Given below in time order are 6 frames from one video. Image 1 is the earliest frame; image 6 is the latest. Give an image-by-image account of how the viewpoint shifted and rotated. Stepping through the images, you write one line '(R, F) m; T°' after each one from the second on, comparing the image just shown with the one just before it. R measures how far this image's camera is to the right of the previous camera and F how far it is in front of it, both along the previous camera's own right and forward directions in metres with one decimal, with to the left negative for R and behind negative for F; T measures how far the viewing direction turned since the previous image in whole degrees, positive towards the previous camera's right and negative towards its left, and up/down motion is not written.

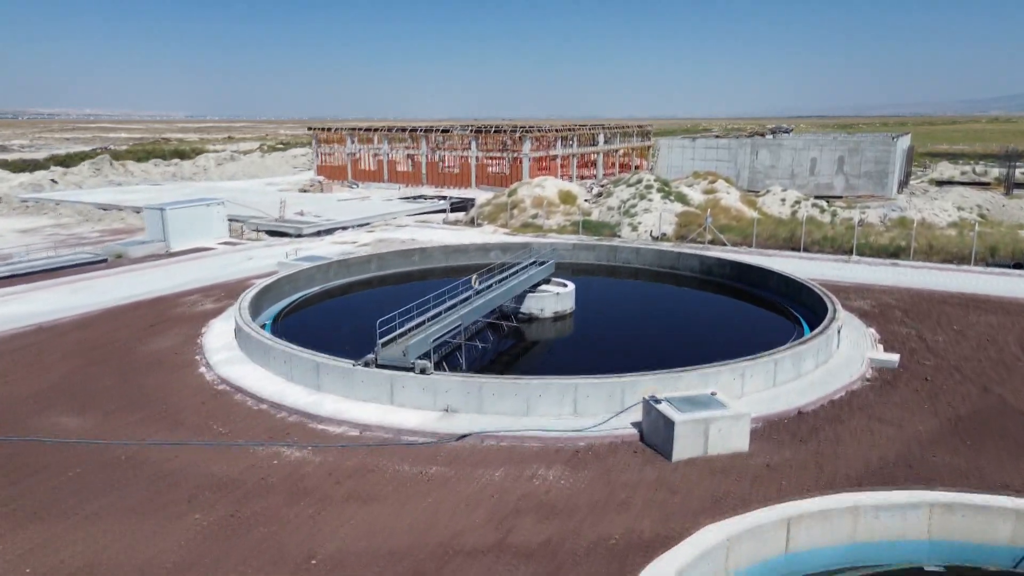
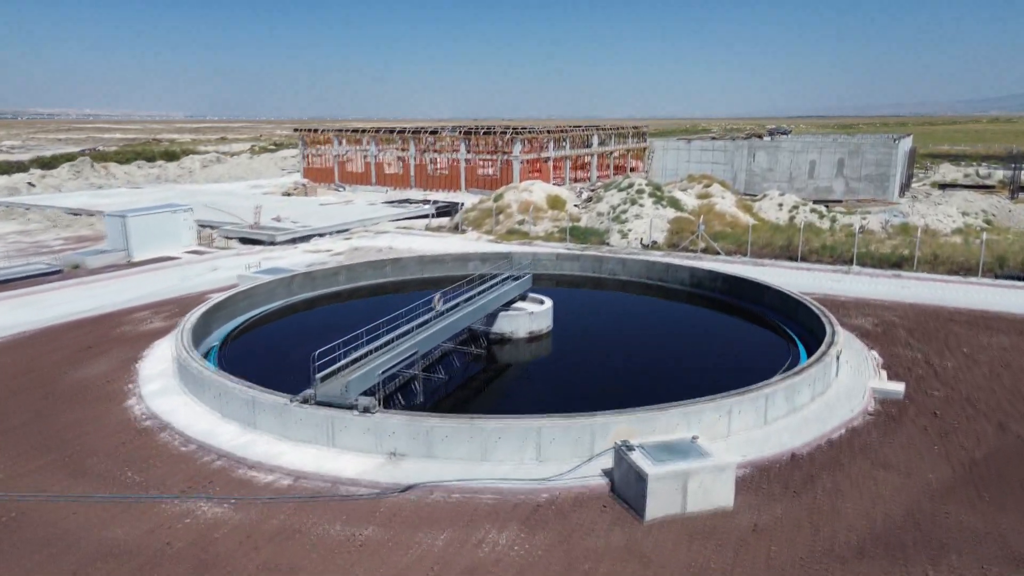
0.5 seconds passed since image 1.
(+0.5, +1.2) m; 0°
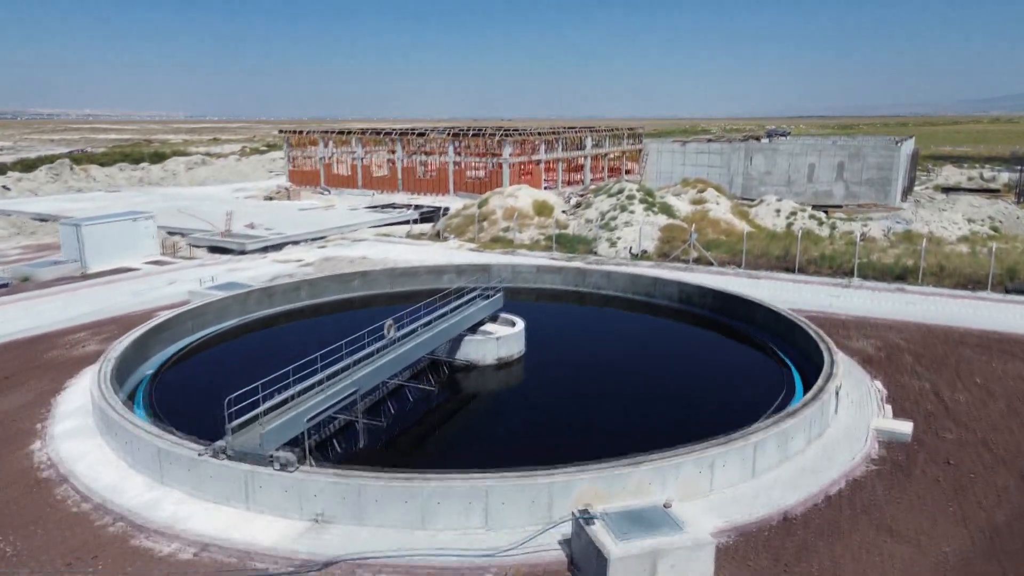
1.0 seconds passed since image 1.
(+0.5, +1.2) m; 0°
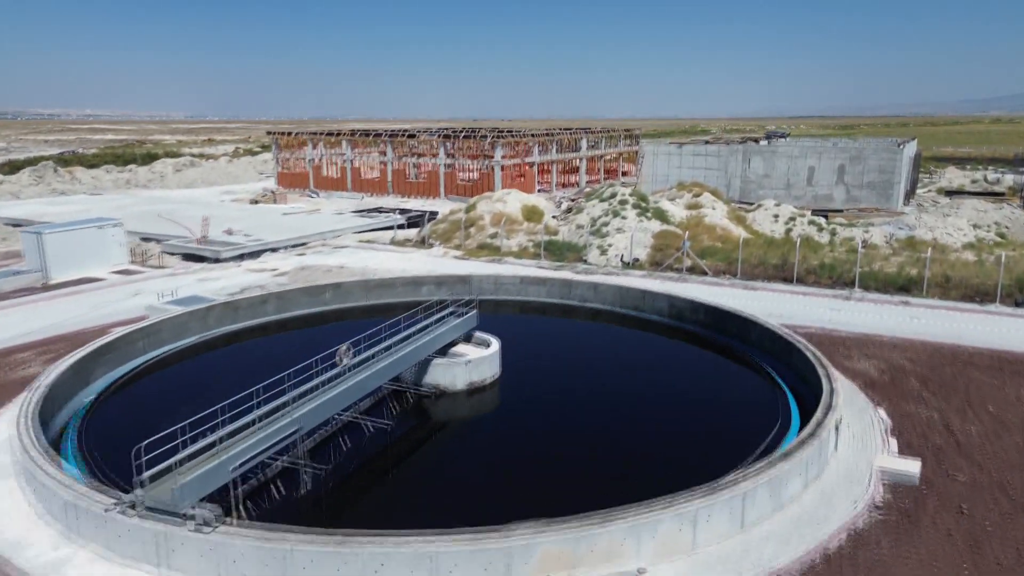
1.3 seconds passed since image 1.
(+0.4, +0.9) m; 0°
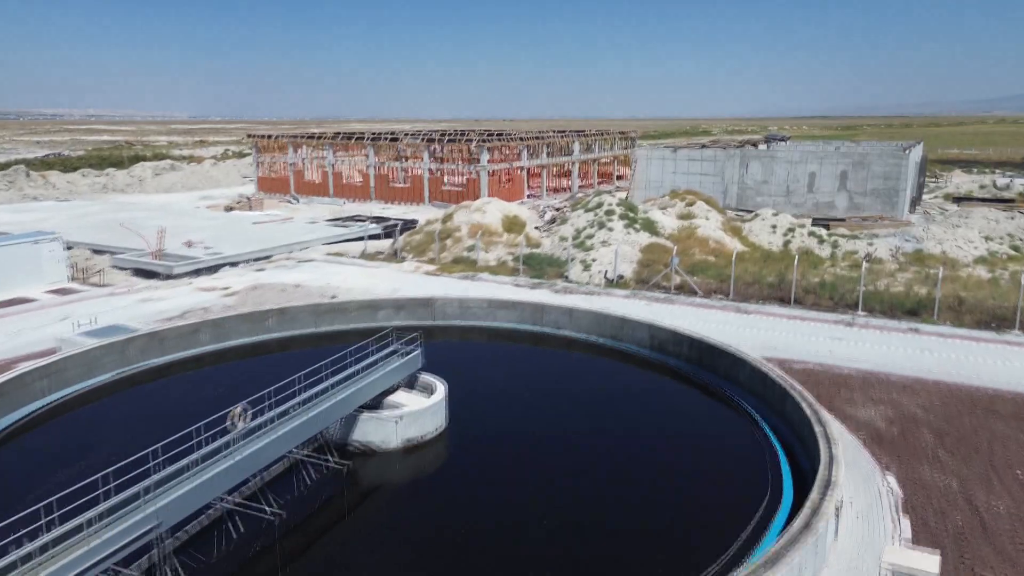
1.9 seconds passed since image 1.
(+0.7, +1.6) m; 0°
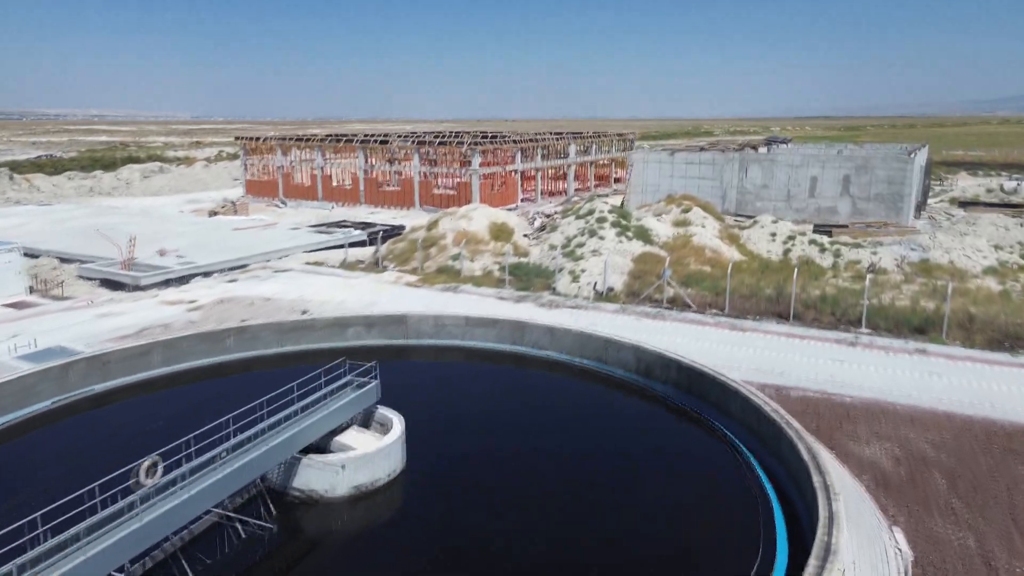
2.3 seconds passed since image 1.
(+0.5, +1.0) m; 0°
